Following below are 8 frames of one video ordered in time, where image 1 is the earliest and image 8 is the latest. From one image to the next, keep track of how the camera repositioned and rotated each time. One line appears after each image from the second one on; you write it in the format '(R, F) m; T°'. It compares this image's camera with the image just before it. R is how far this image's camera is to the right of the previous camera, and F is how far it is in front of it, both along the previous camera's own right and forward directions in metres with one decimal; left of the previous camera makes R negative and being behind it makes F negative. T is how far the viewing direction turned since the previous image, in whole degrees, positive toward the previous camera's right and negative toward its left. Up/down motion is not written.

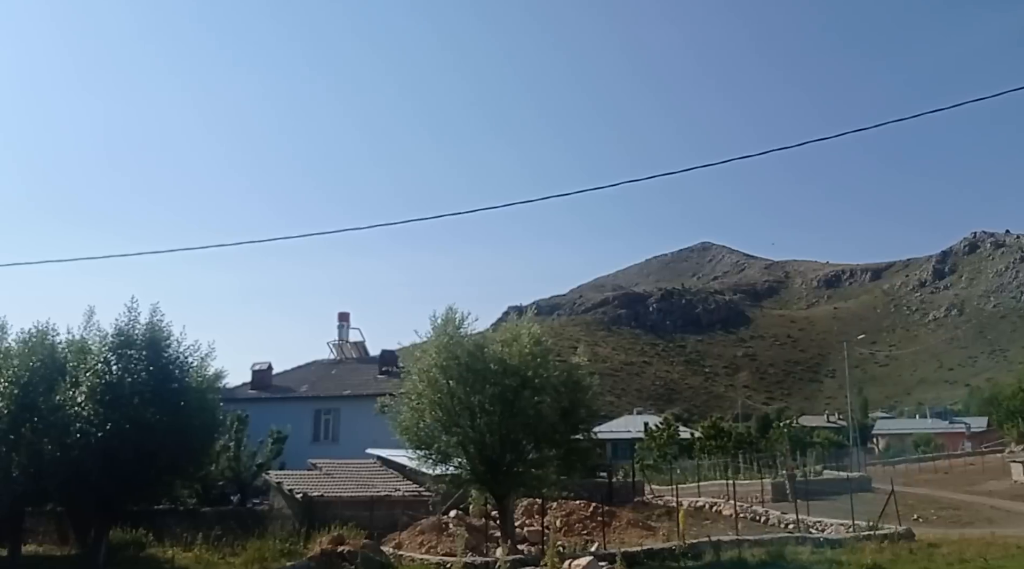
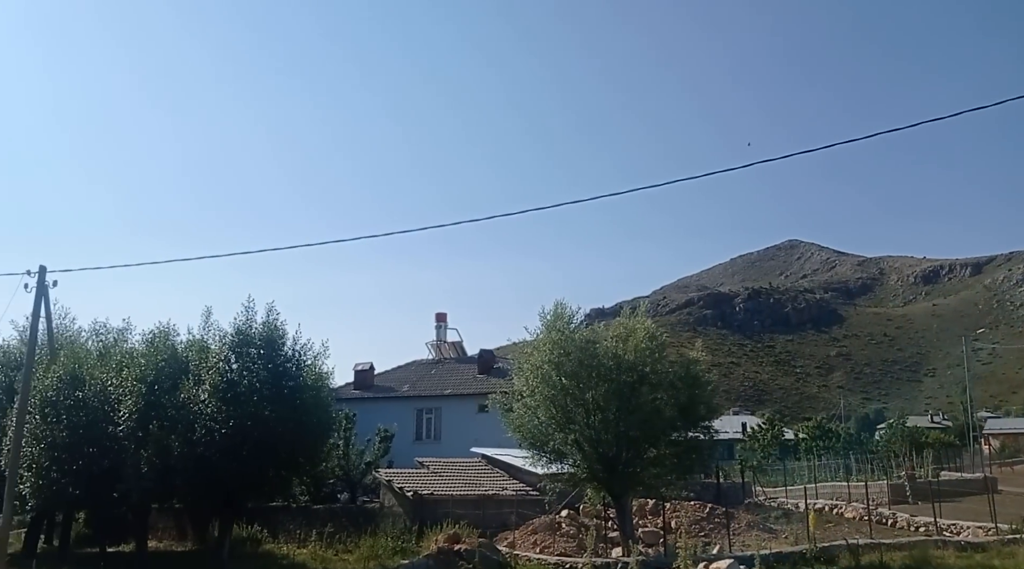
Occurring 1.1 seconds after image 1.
(-0.9, +0.3) m; -5°
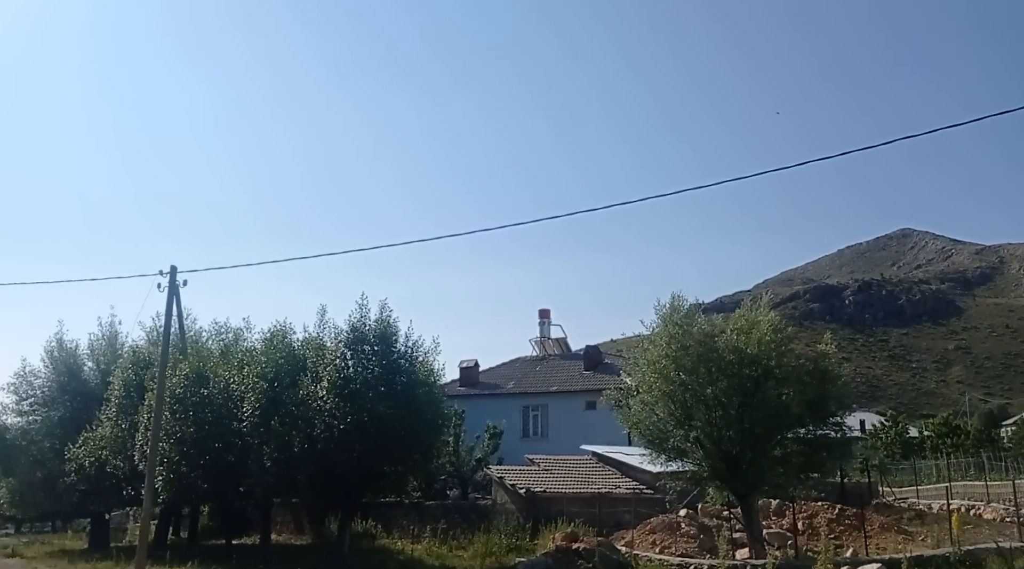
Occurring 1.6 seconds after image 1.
(-0.5, +0.4) m; -6°
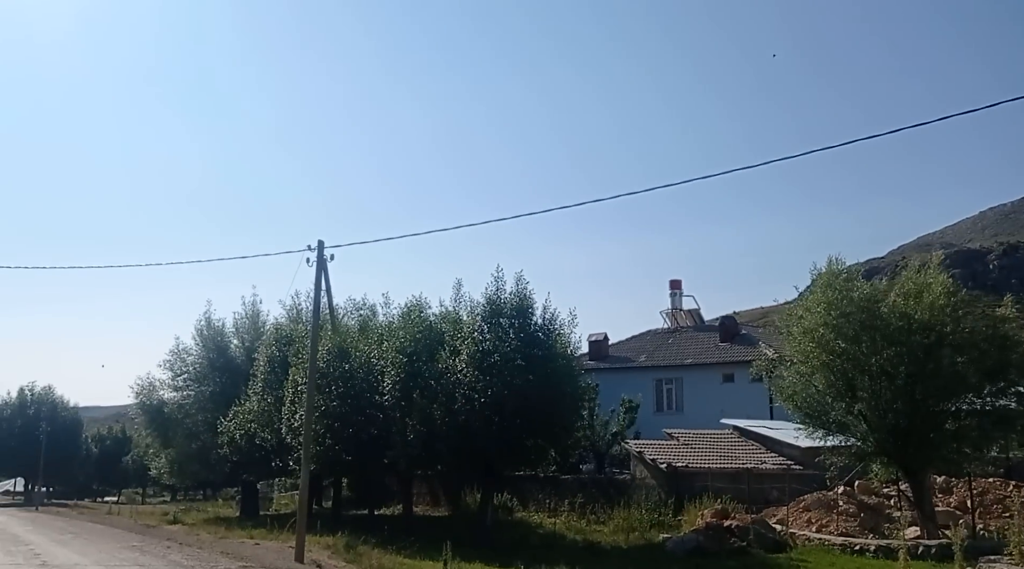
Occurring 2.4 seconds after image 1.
(-0.6, +0.6) m; -8°
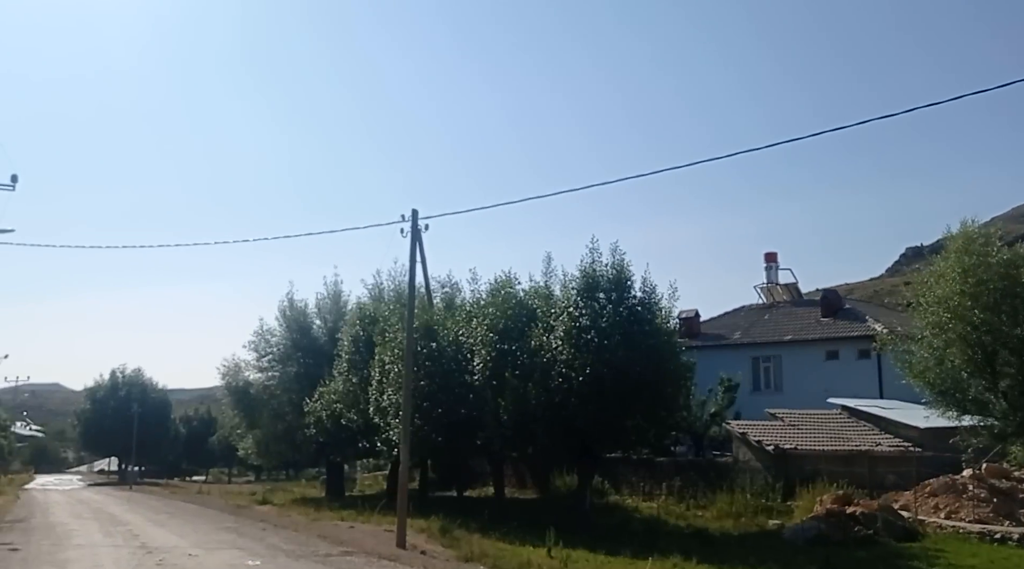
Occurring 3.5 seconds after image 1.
(-0.7, +1.1) m; -5°
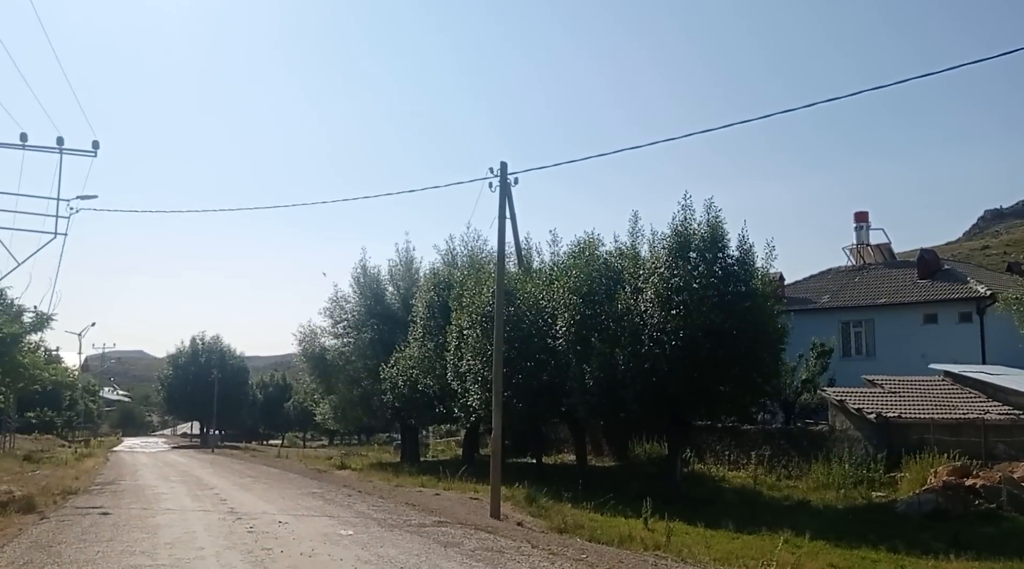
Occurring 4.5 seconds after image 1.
(-0.5, +0.9) m; -4°
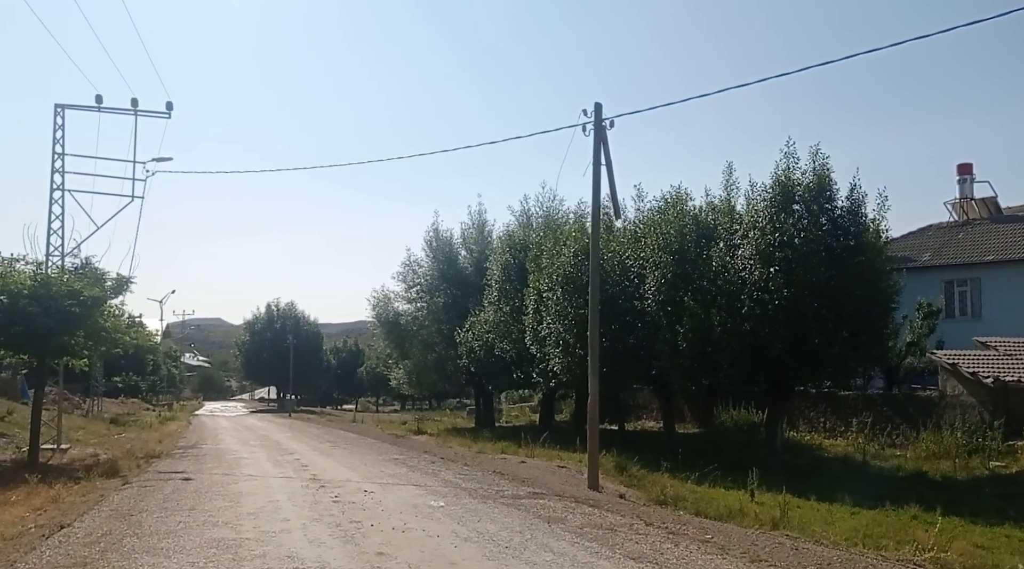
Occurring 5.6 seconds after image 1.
(-0.5, +1.1) m; -4°
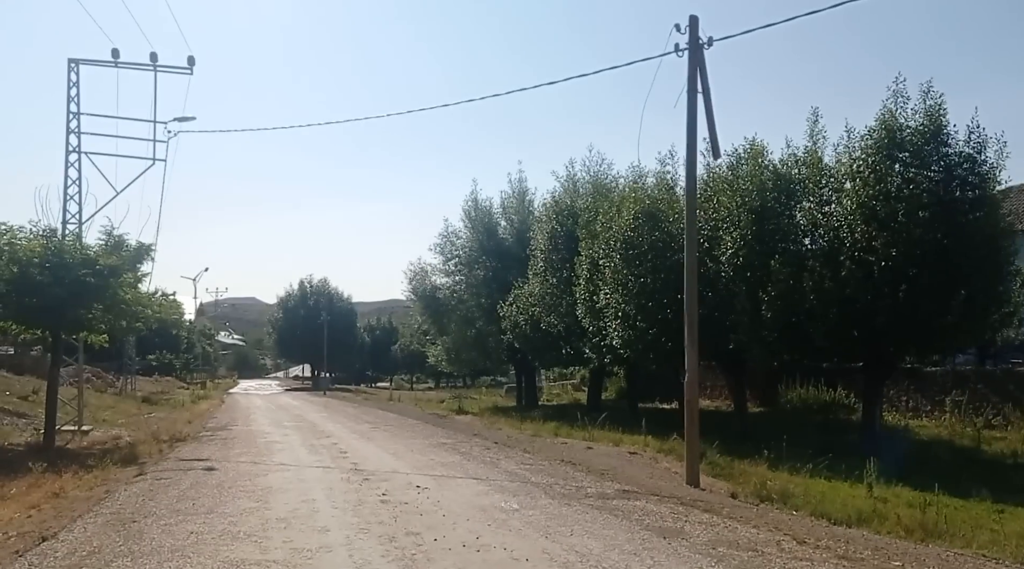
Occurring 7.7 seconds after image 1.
(-0.6, +2.3) m; -2°
